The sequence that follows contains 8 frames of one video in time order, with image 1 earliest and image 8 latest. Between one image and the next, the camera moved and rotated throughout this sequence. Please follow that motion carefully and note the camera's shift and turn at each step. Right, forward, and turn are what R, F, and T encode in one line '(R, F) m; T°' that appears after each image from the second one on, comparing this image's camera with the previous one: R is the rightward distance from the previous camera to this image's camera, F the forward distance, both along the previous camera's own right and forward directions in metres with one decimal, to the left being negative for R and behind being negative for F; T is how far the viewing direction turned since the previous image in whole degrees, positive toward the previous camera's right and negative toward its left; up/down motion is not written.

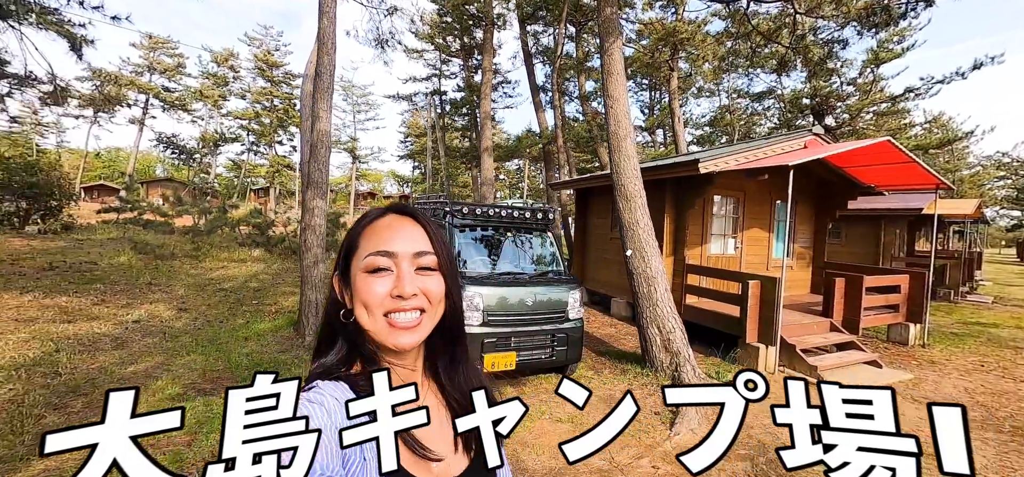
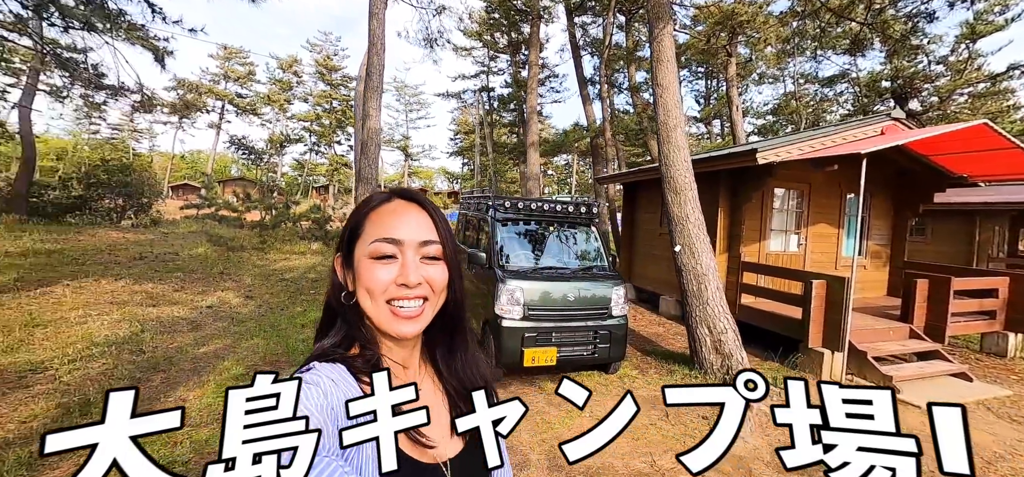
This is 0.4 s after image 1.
(+0.1, 0.0) m; -7°
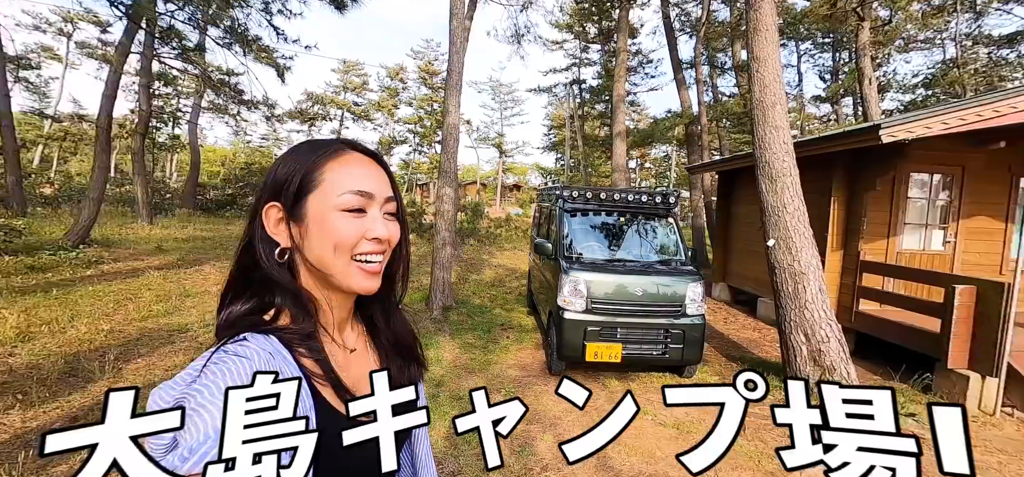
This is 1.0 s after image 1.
(+0.3, +0.1) m; -13°
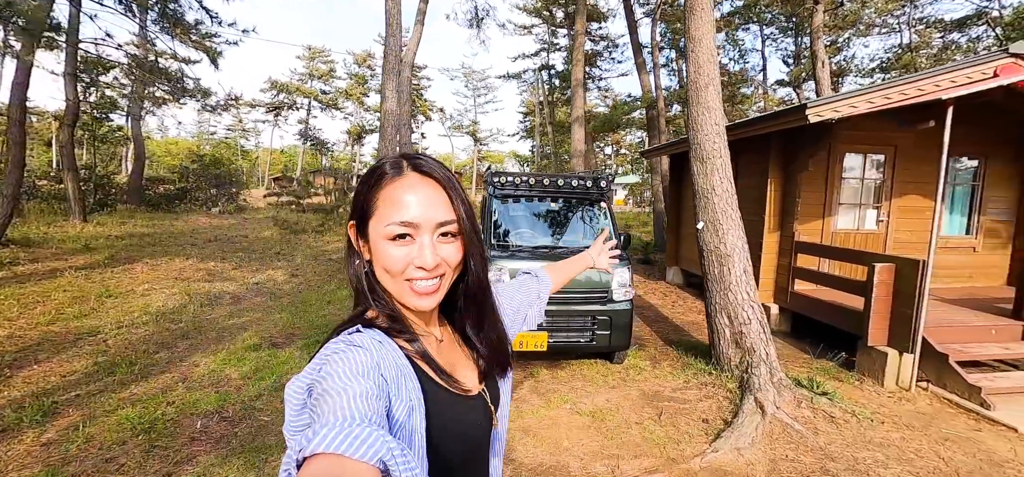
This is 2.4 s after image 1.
(+0.6, +0.1) m; +2°
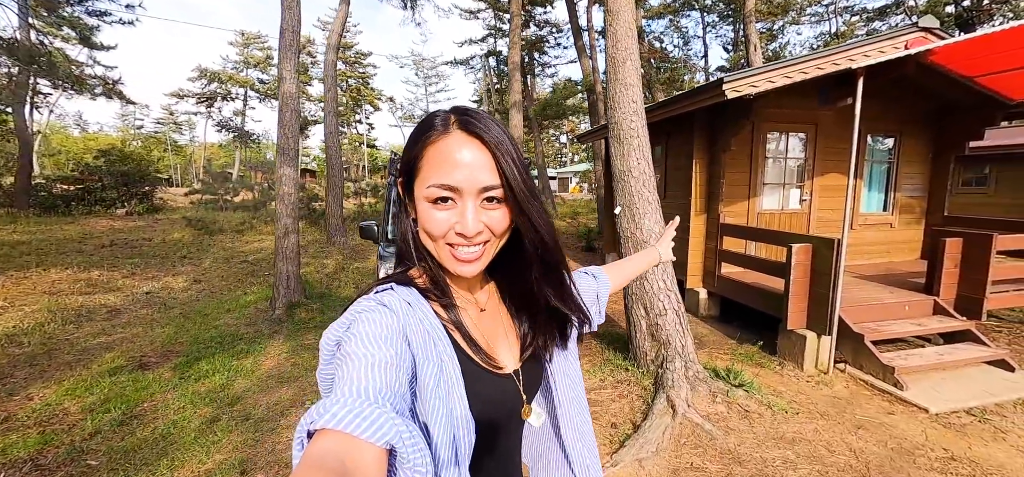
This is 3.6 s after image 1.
(+0.6, +0.4) m; +5°
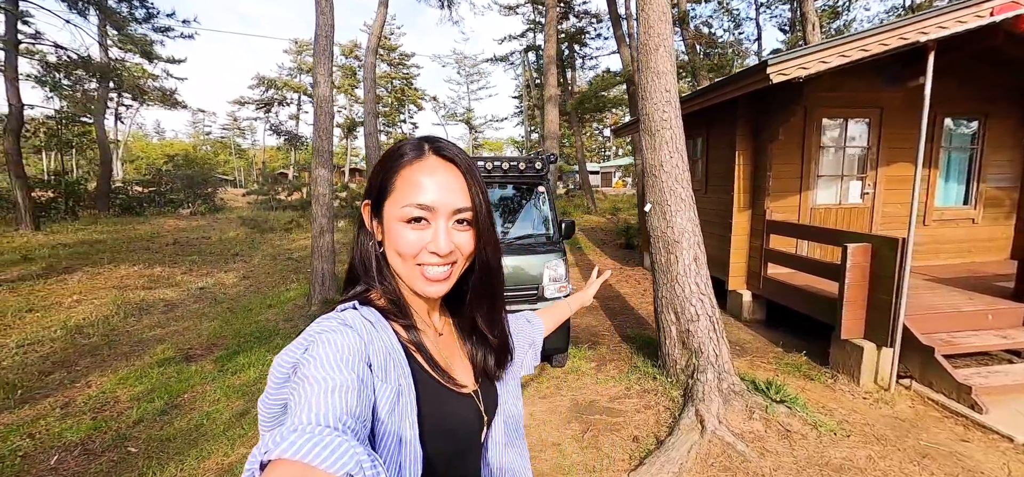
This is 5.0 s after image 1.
(+0.2, +0.1) m; -6°
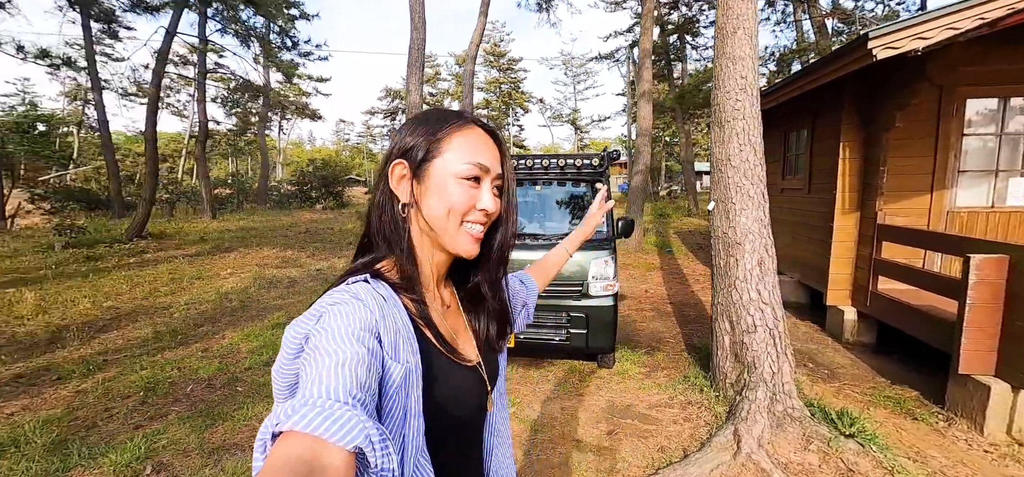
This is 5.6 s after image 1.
(+0.6, 0.0) m; -15°
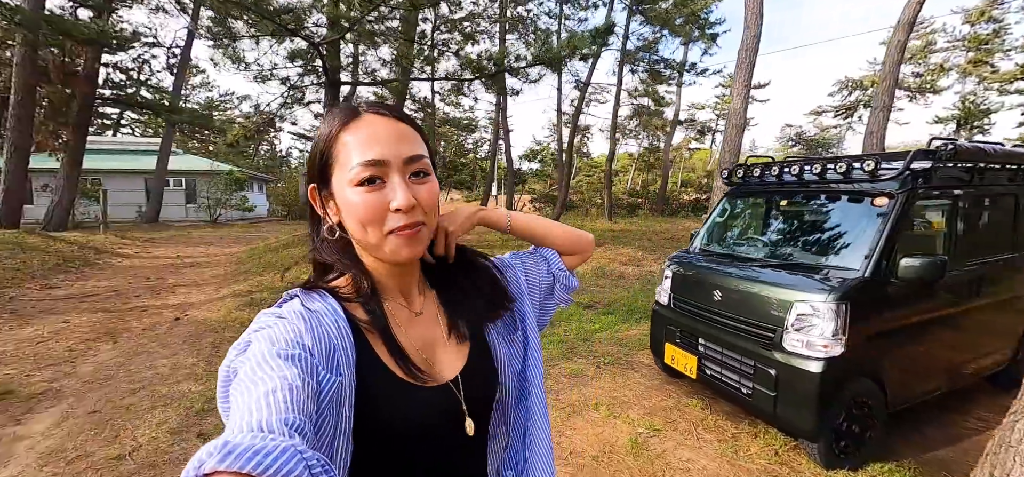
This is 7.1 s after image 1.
(+2.0, +0.7) m; -57°
